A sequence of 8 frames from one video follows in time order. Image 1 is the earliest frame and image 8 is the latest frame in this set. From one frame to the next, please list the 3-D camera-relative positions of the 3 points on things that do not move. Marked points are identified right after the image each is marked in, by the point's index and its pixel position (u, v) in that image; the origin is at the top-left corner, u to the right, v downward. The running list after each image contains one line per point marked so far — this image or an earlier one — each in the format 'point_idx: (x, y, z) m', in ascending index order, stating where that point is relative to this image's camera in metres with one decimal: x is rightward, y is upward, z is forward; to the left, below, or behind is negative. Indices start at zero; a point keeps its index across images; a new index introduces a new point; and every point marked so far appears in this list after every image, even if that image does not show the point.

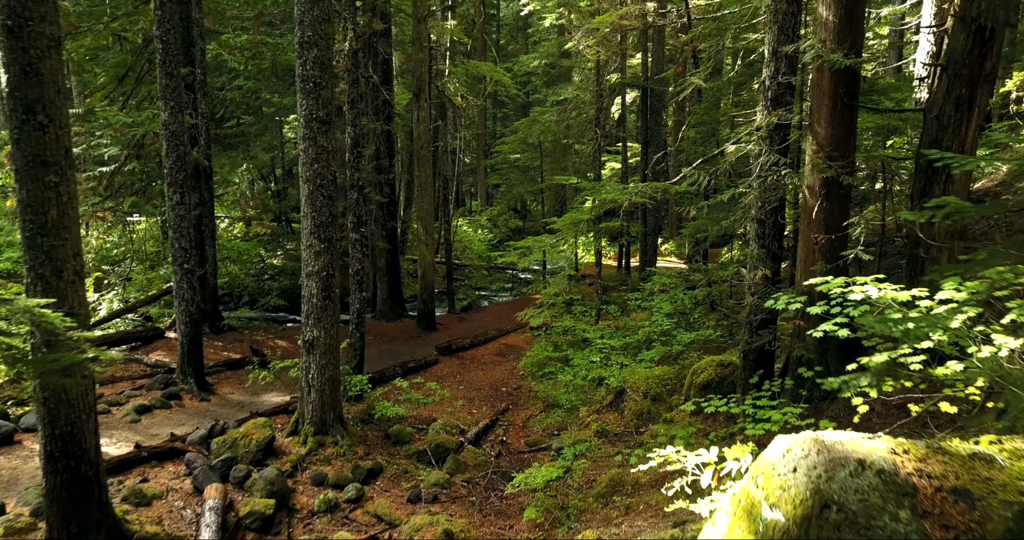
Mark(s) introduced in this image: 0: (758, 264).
0: (+3.1, +0.1, +6.3) m
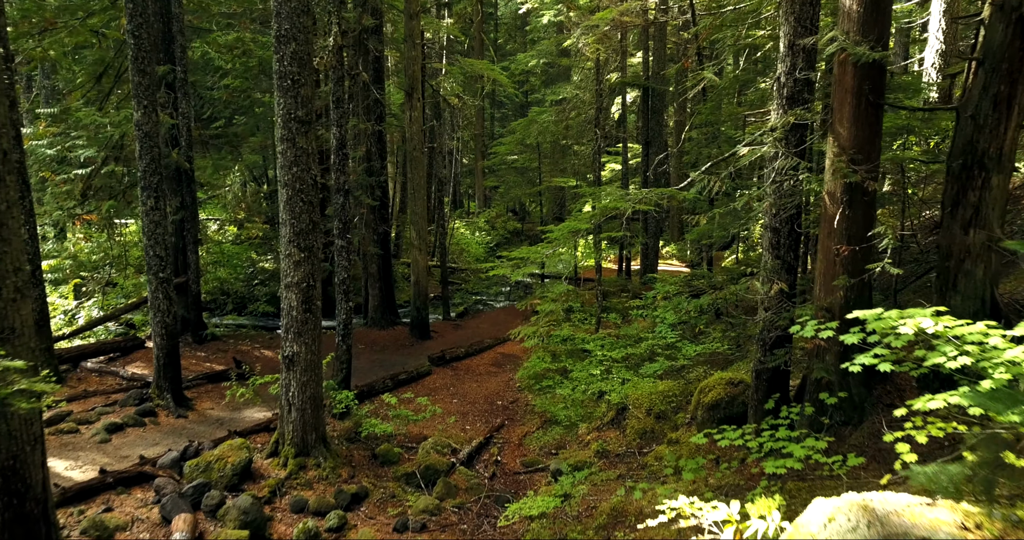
0: (+3.0, -0.1, +5.8) m
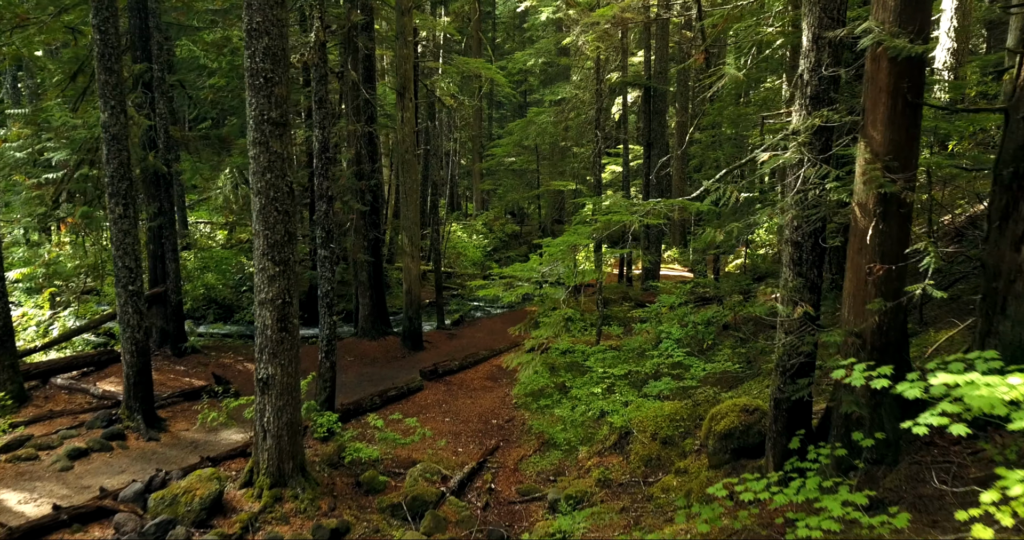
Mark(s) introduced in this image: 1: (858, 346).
0: (+3.0, -0.3, +5.2) m
1: (+3.3, -0.7, +4.8) m
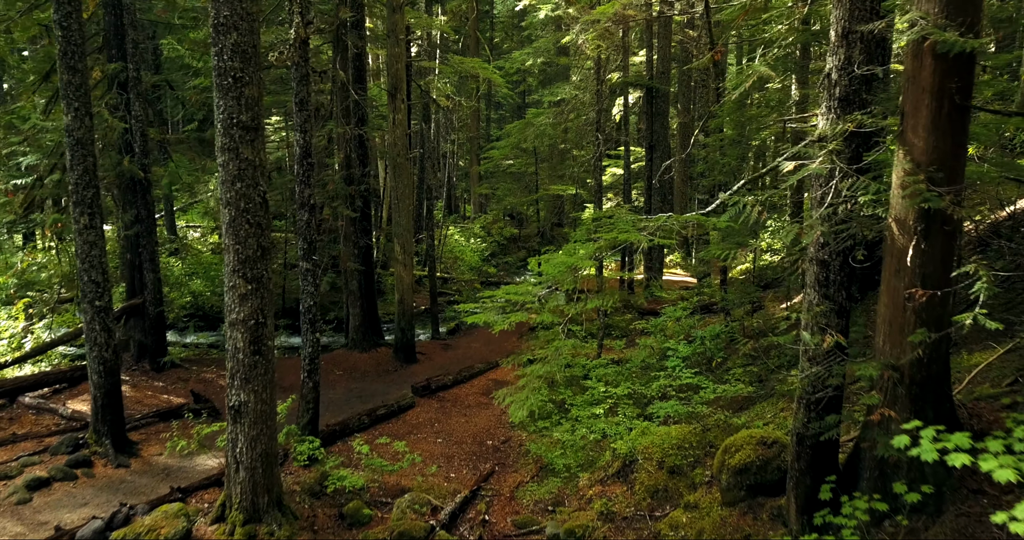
0: (+2.9, -0.5, +4.6) m
1: (+3.3, -0.9, +4.3) m
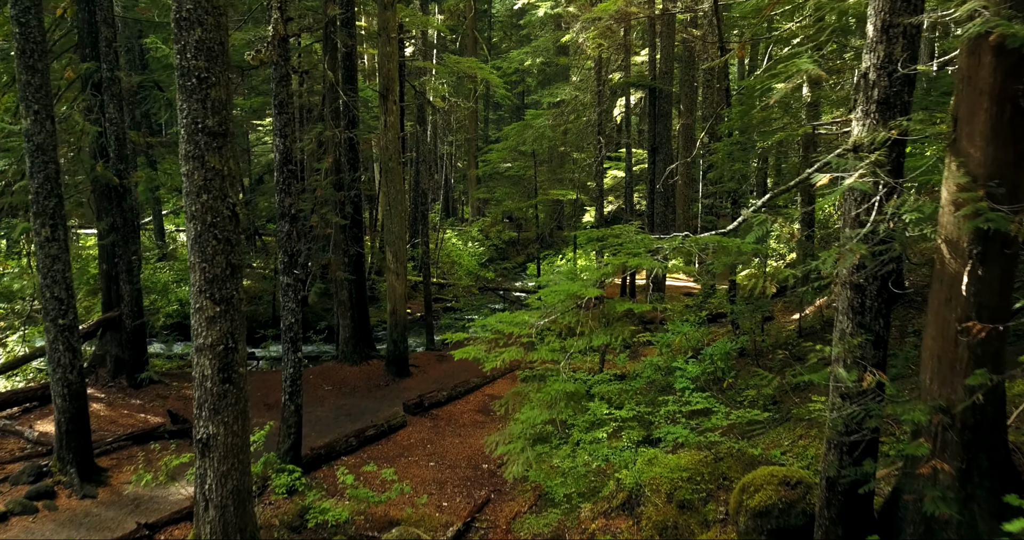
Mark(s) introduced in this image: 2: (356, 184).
0: (+2.8, -0.7, +4.1) m
1: (+3.2, -1.2, +3.7) m
2: (-3.7, +2.0, +11.8) m
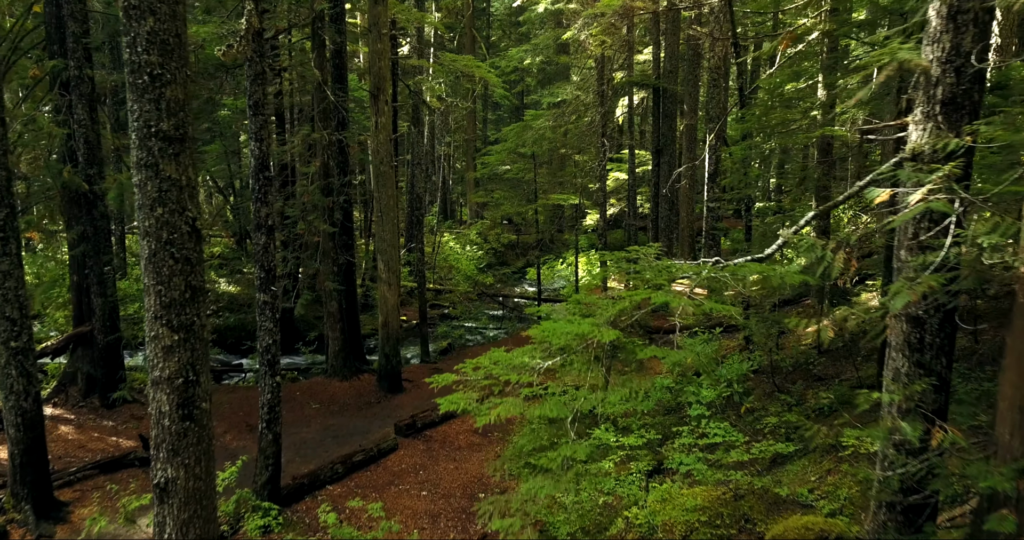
0: (+2.8, -0.9, +3.5) m
1: (+3.2, -1.4, +3.1) m
2: (-3.7, +1.8, +11.2) m
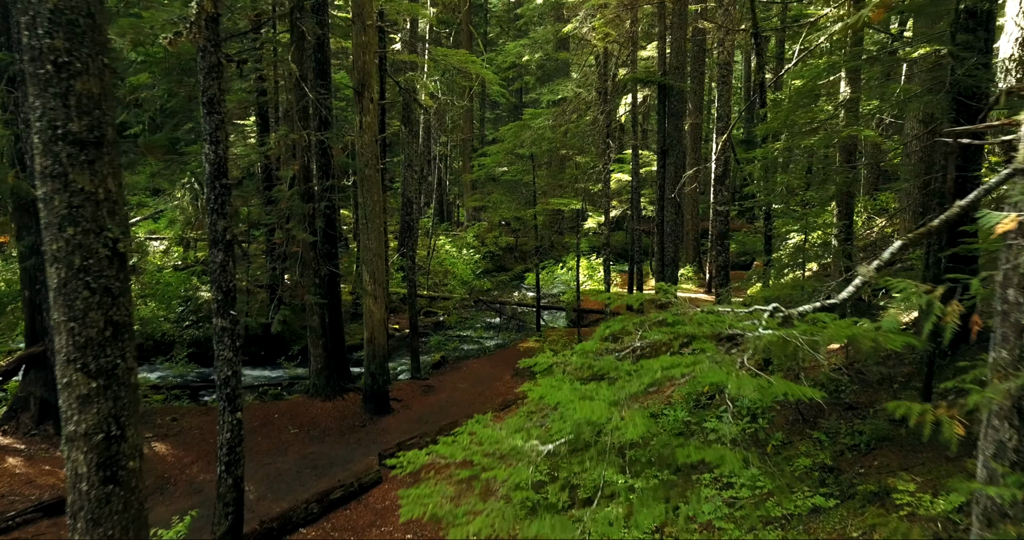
0: (+2.8, -1.2, +2.6) m
1: (+3.1, -1.6, +2.2) m
2: (-3.8, +1.6, +10.3) m
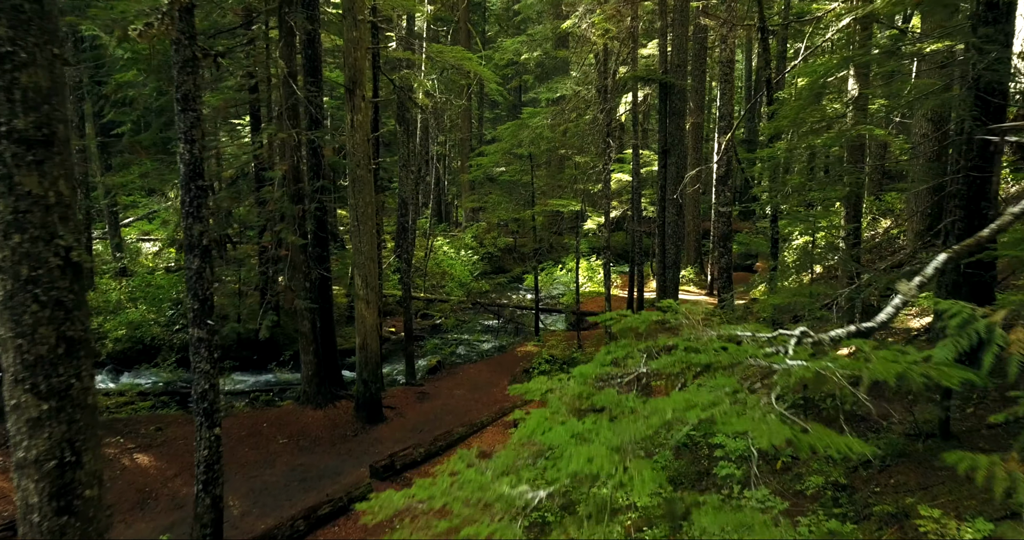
0: (+2.7, -1.2, +2.3) m
1: (+3.1, -1.7, +1.9) m
2: (-3.8, +1.5, +10.0) m
